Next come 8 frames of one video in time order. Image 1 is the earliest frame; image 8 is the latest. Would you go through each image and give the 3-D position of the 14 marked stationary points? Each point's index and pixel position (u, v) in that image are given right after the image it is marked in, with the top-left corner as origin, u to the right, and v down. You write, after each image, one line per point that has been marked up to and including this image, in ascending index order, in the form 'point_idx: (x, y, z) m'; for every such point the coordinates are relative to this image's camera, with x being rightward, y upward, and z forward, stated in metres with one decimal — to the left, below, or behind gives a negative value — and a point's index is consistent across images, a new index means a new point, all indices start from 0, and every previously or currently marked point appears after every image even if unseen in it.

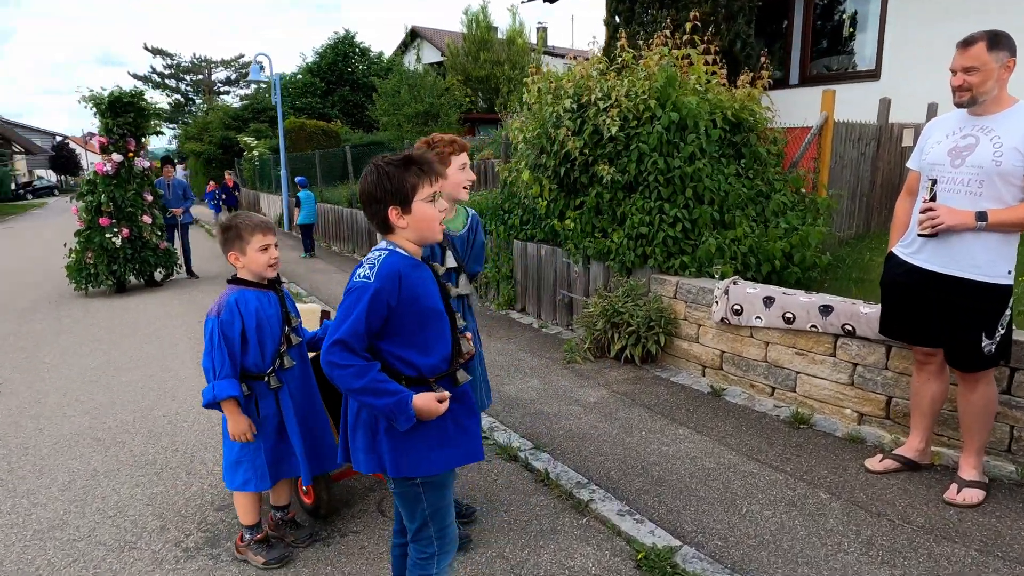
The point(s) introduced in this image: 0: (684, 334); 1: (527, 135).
0: (+1.4, -0.4, +5.3) m
1: (+0.1, +1.5, +6.5) m
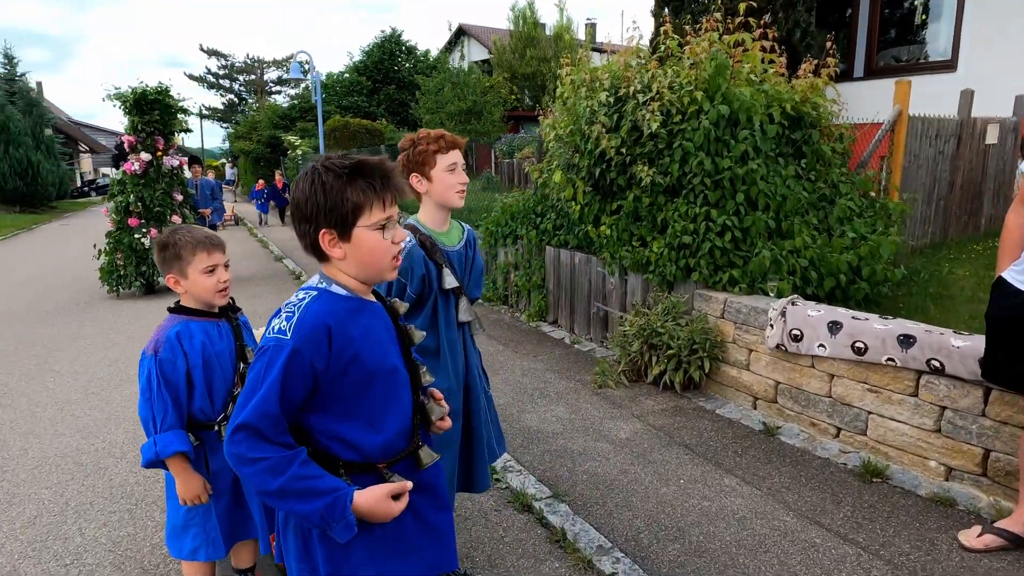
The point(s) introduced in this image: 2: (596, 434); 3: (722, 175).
0: (+1.5, -0.5, +4.6) m
1: (+0.4, +1.4, +5.9) m
2: (+0.5, -0.9, +4.2) m
3: (+1.5, +0.8, +4.7) m
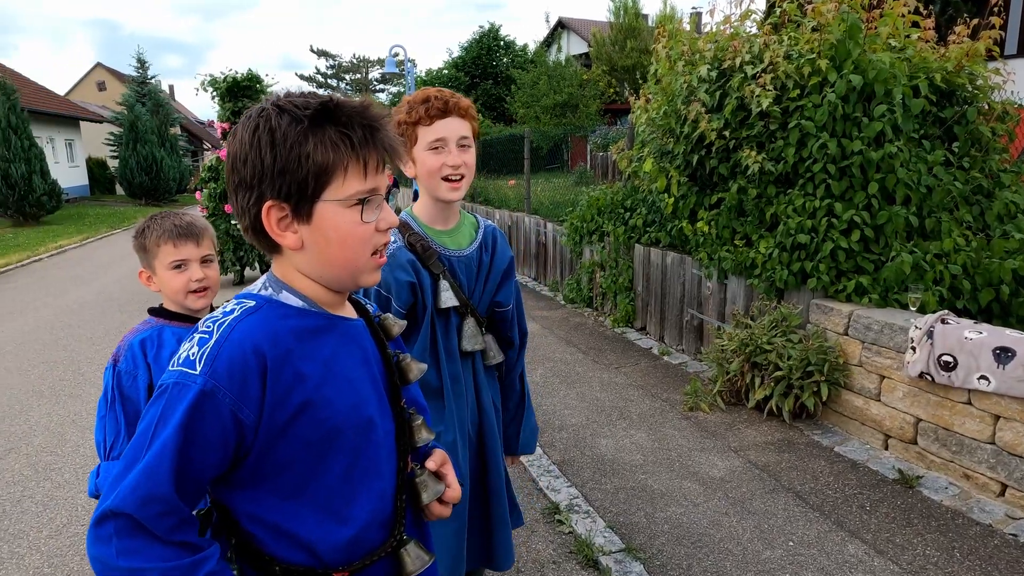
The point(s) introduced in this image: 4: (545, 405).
0: (+2.0, -0.6, +3.7) m
1: (+1.1, +1.4, +5.2) m
2: (+0.9, -1.0, +3.5) m
3: (+2.0, +0.7, +3.9) m
4: (+0.2, -0.8, +4.5) m
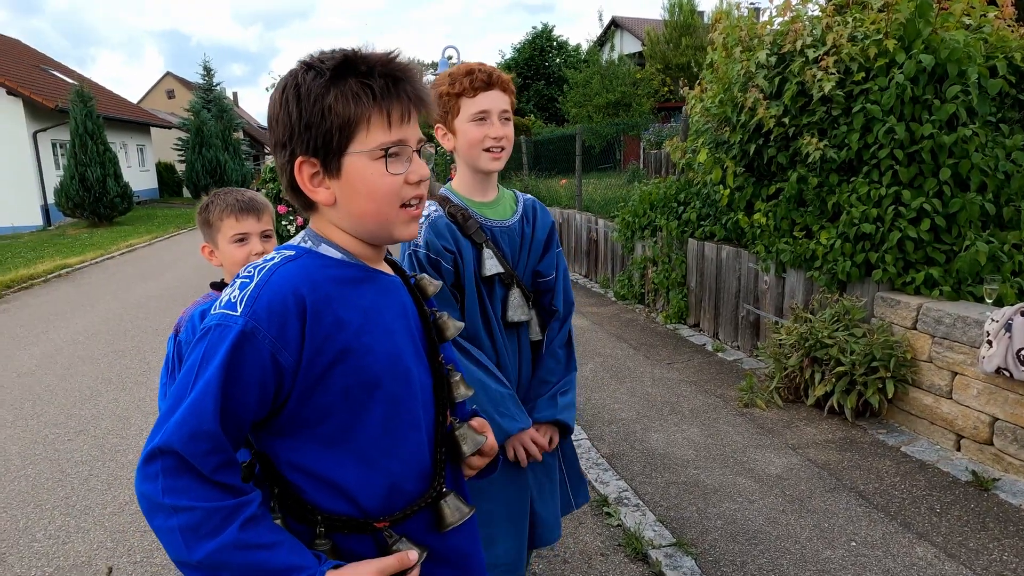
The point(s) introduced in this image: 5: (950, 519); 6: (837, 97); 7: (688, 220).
0: (+2.2, -0.5, +3.5) m
1: (+1.5, +1.4, +5.0) m
2: (+1.2, -0.9, +3.4) m
3: (+2.3, +0.8, +3.7) m
4: (+0.6, -0.7, +4.5) m
5: (+1.9, -1.0, +2.8) m
6: (+2.0, +1.1, +4.0) m
7: (+1.6, +0.6, +6.0) m
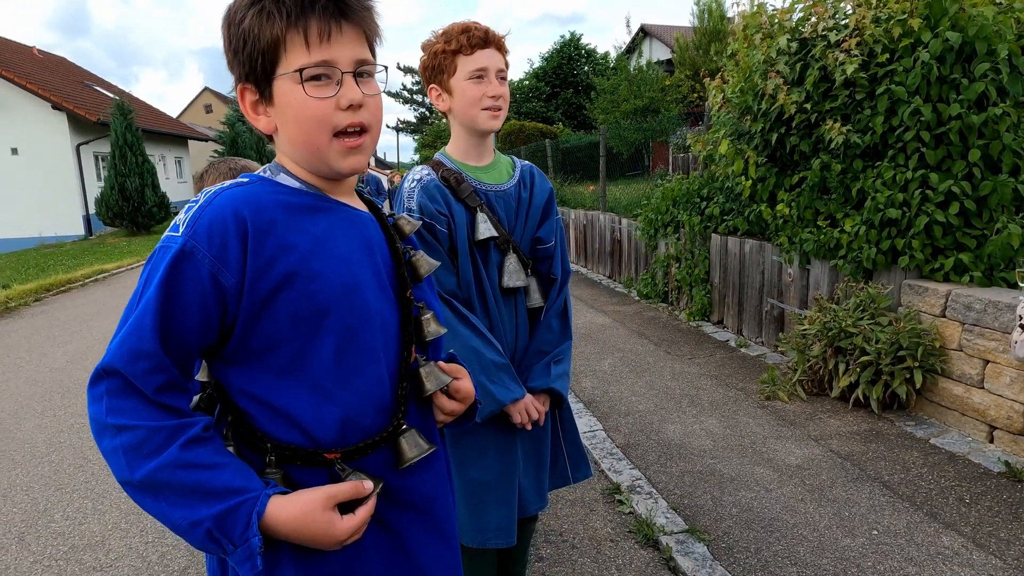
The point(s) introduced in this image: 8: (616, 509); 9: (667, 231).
0: (+2.3, -0.4, +3.4) m
1: (+1.6, +1.5, +4.9) m
2: (+1.2, -0.8, +3.3) m
3: (+2.3, +0.9, +3.6) m
4: (+0.7, -0.7, +4.4) m
5: (+1.9, -0.9, +2.7) m
6: (+2.0, +1.2, +3.9) m
7: (+1.8, +0.7, +5.9) m
8: (+0.5, -1.0, +2.9) m
9: (+1.6, +0.6, +6.6) m
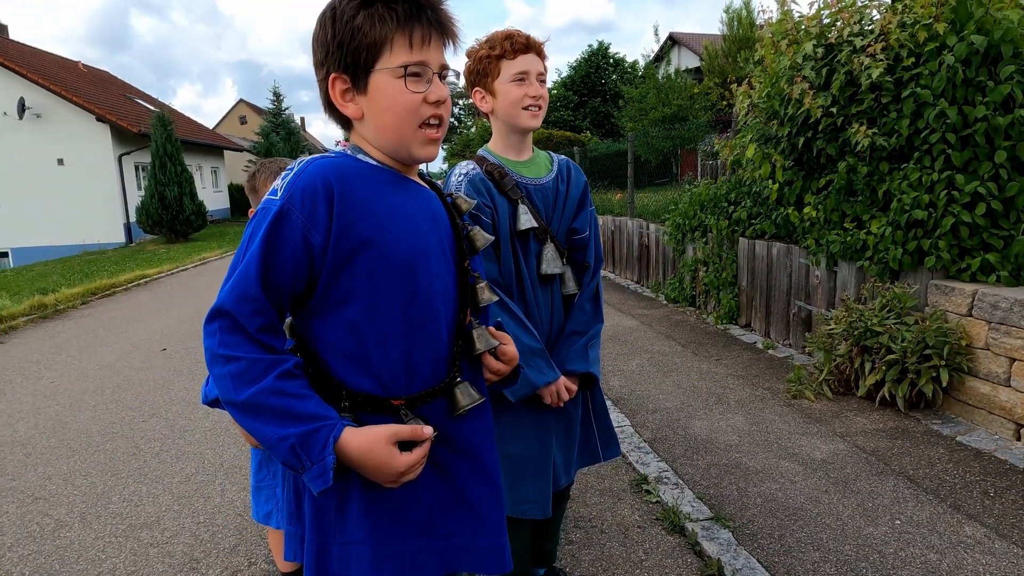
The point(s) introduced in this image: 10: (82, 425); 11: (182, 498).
0: (+2.5, -0.4, +3.4) m
1: (+1.8, +1.4, +5.0) m
2: (+1.4, -0.8, +3.4) m
3: (+2.5, +0.9, +3.6) m
4: (+0.9, -0.7, +4.5) m
5: (+2.0, -0.9, +2.7) m
6: (+2.2, +1.2, +3.9) m
7: (+2.0, +0.6, +5.9) m
8: (+0.6, -1.0, +3.0) m
9: (+1.9, +0.5, +6.7) m
10: (-3.1, -1.0, +4.8) m
11: (-1.7, -1.1, +3.5) m
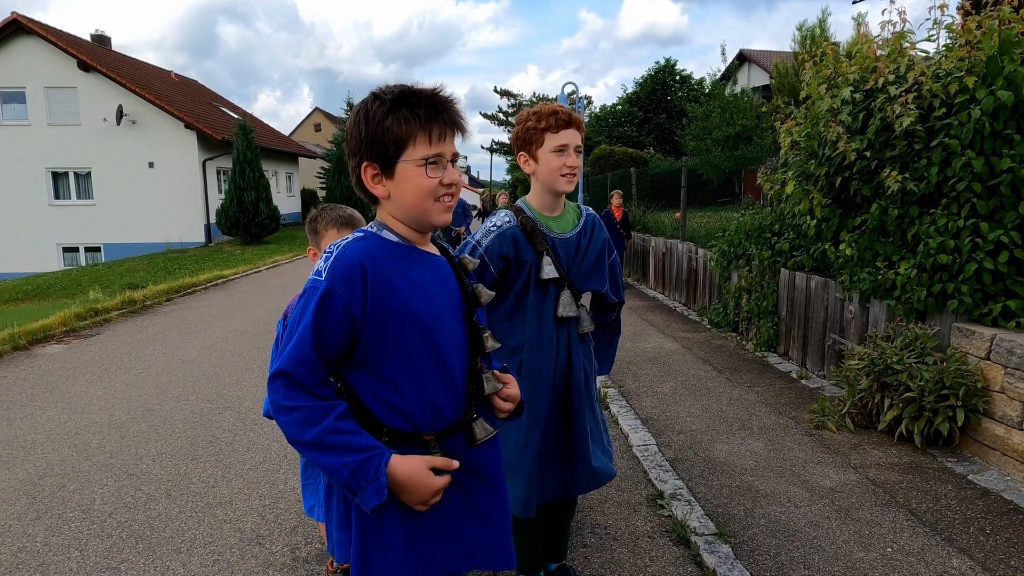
0: (+2.6, -0.7, +3.6) m
1: (+2.2, +1.2, +5.2) m
2: (+1.5, -1.0, +3.6) m
3: (+2.8, +0.6, +3.7) m
4: (+1.1, -0.9, +4.7) m
5: (+2.1, -1.1, +2.9) m
6: (+2.5, +1.0, +4.1) m
7: (+2.5, +0.4, +6.1) m
8: (+0.7, -1.1, +3.3) m
9: (+2.4, +0.3, +6.9) m
10: (-2.8, -1.0, +5.5) m
11: (-1.6, -1.2, +4.0) m
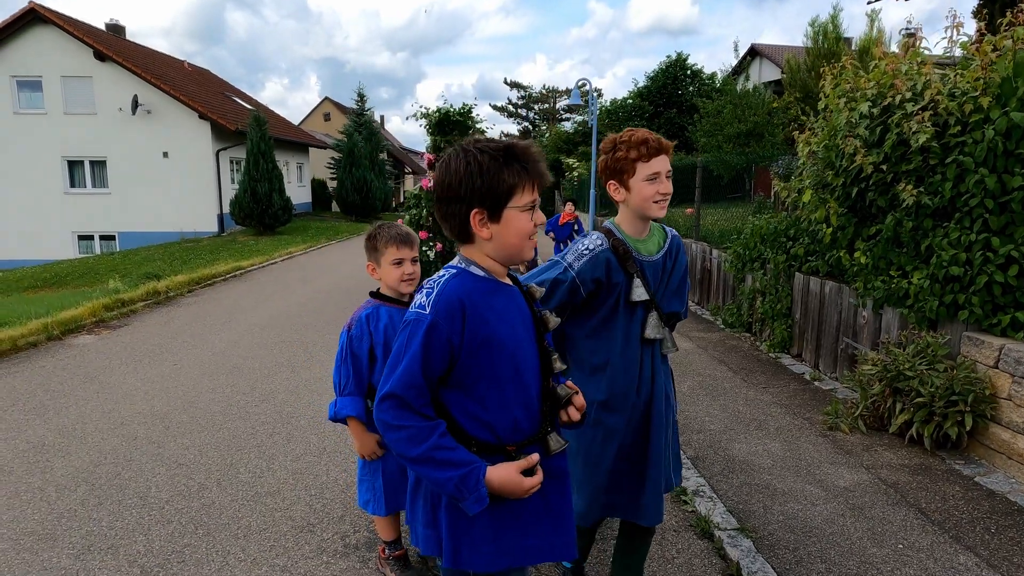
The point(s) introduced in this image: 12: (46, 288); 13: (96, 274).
0: (+2.8, -0.8, +3.8) m
1: (+2.5, +1.1, +5.4) m
2: (+1.7, -1.1, +3.8) m
3: (+3.0, +0.5, +3.9) m
4: (+1.3, -0.9, +5.0) m
5: (+2.3, -1.2, +3.1) m
6: (+2.7, +0.9, +4.3) m
7: (+2.7, +0.3, +6.3) m
8: (+0.9, -1.2, +3.6) m
9: (+2.6, +0.2, +7.1) m
10: (-2.6, -1.0, +5.7) m
11: (-1.4, -1.2, +4.2) m
12: (-10.6, 0.0, +15.1) m
13: (-10.1, +0.3, +16.1) m
